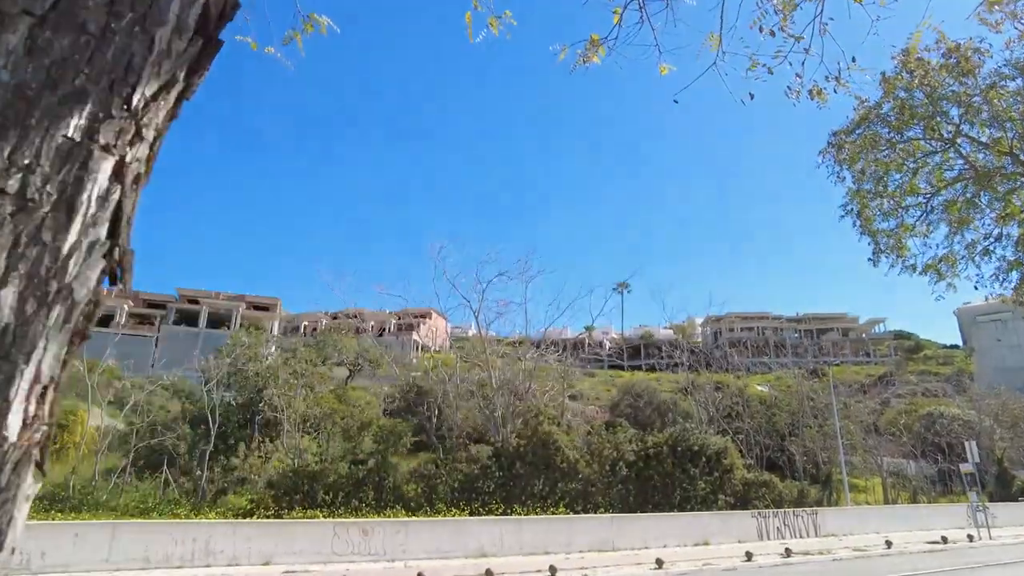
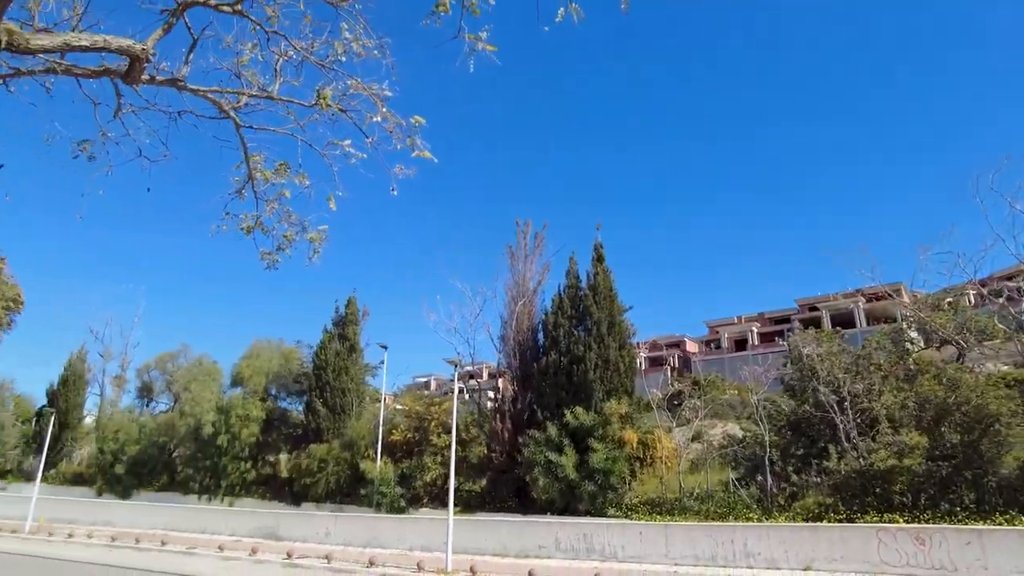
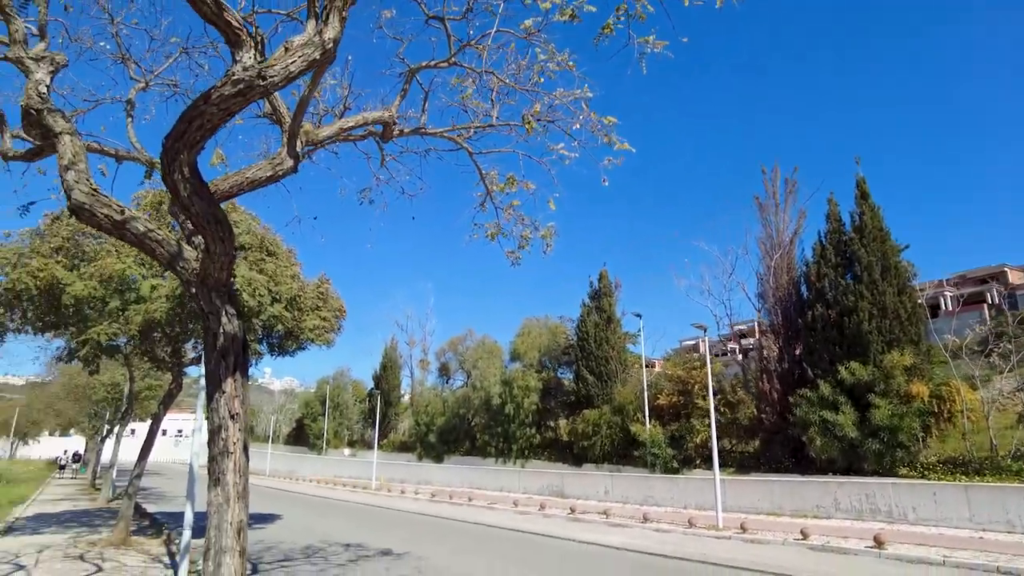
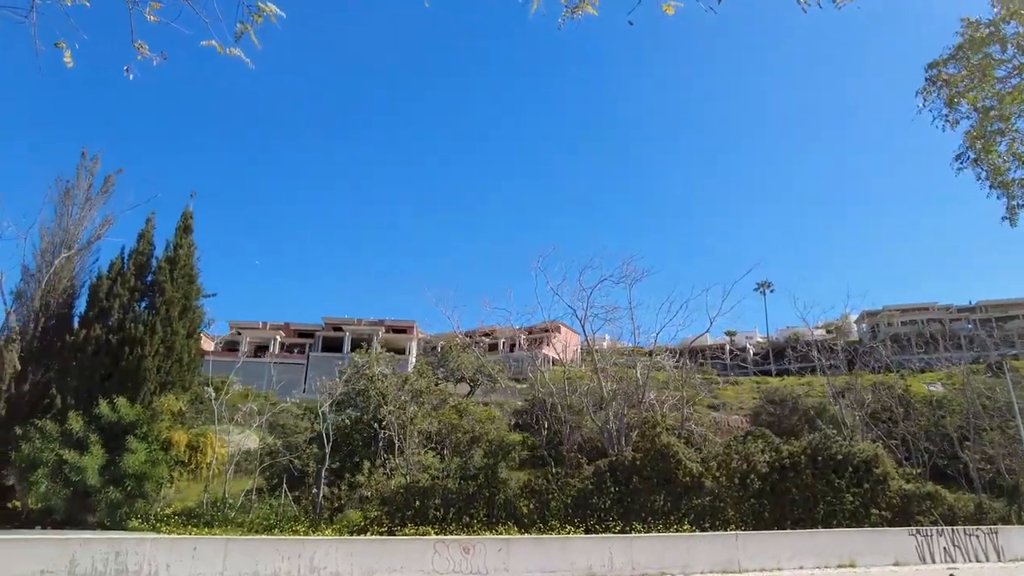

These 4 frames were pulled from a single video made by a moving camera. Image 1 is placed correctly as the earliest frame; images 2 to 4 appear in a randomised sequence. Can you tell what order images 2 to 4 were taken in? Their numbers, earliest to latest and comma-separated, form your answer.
4, 2, 3
